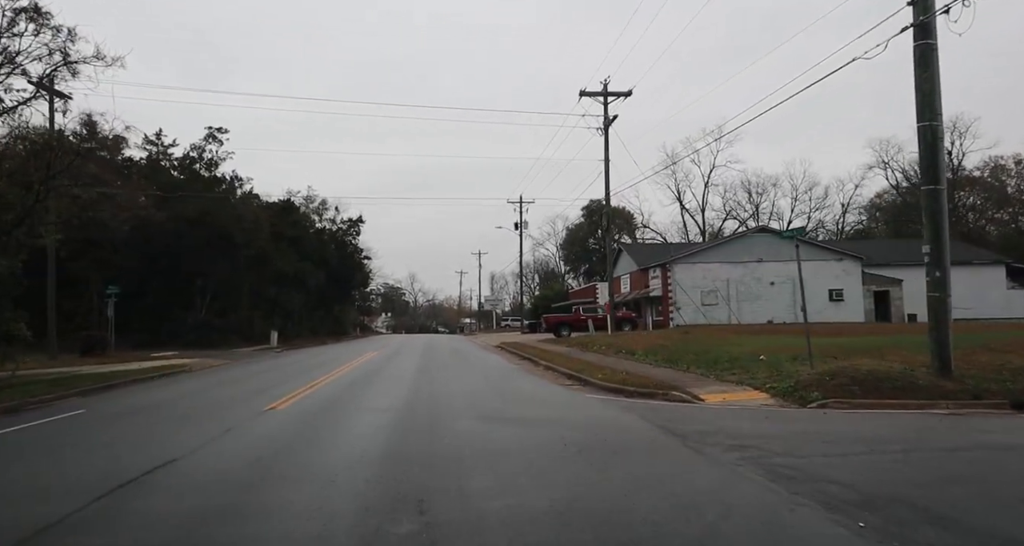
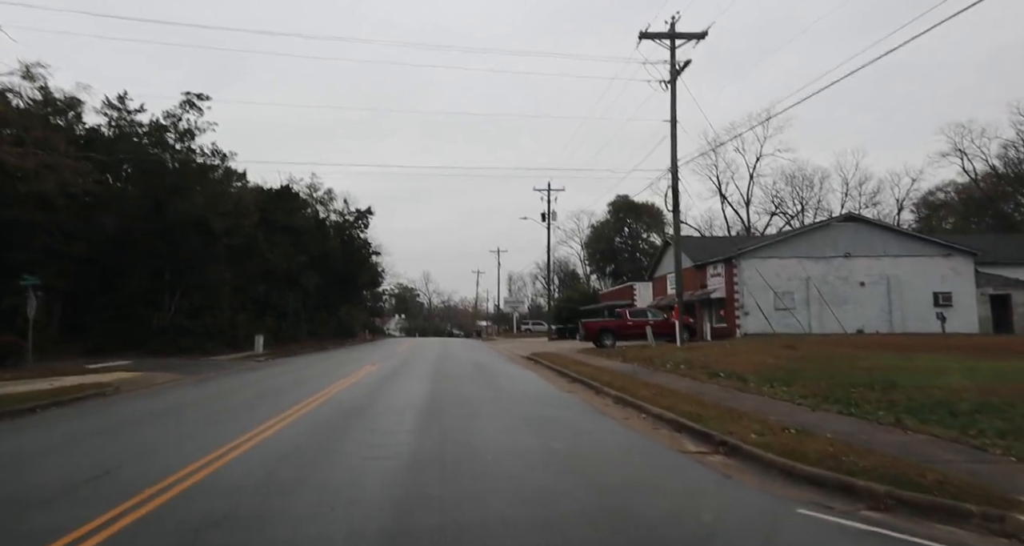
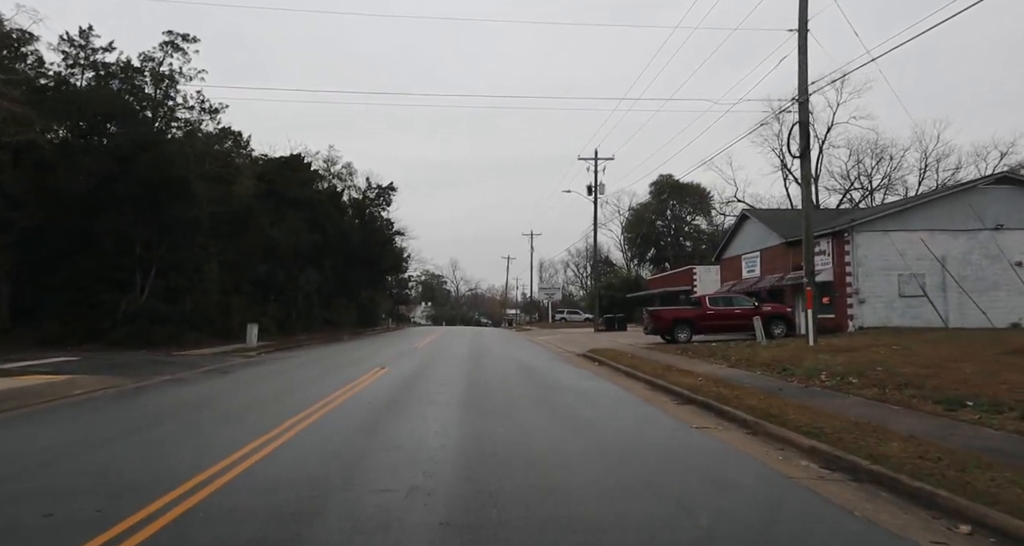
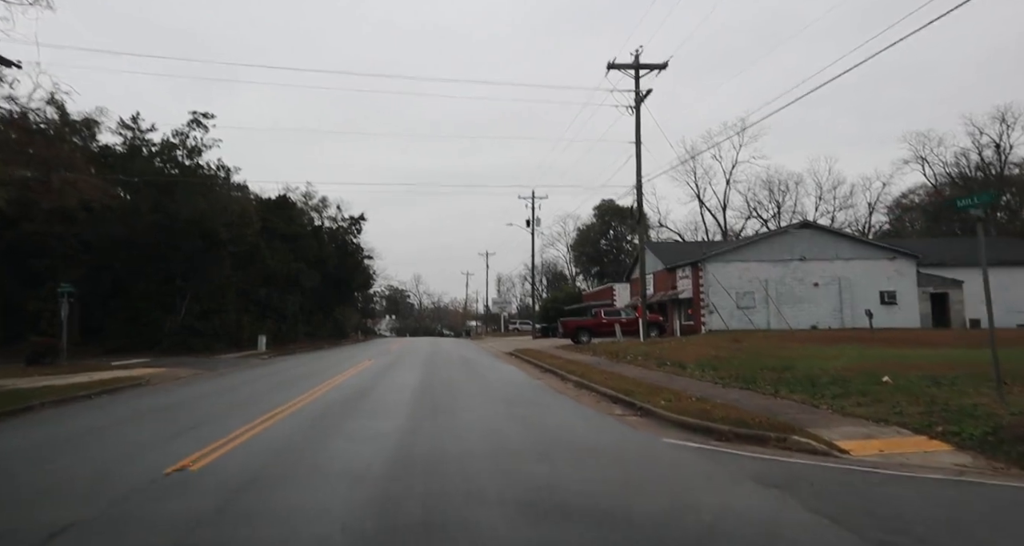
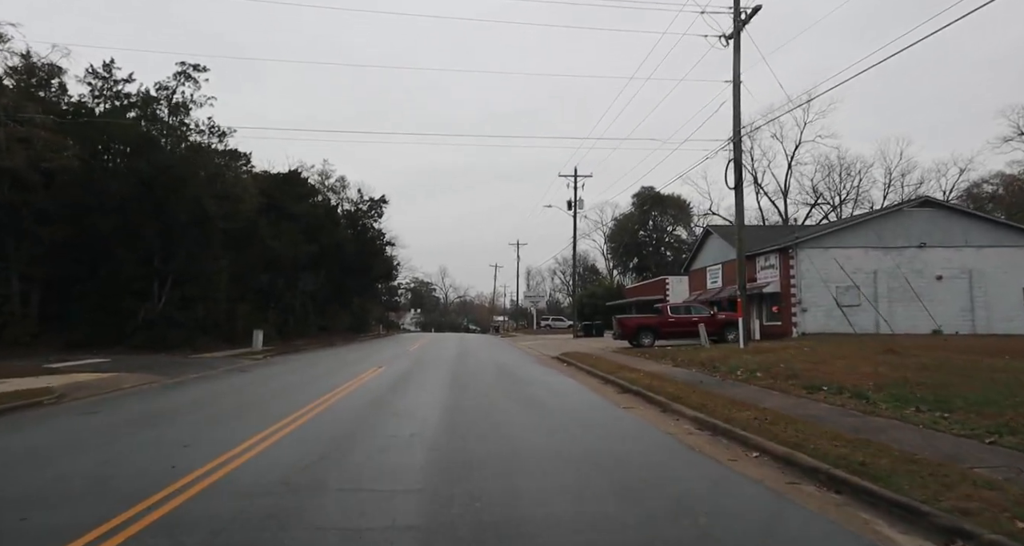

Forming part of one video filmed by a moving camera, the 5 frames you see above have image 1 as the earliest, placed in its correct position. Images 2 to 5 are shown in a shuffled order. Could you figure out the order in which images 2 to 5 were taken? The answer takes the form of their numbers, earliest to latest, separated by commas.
4, 2, 5, 3
